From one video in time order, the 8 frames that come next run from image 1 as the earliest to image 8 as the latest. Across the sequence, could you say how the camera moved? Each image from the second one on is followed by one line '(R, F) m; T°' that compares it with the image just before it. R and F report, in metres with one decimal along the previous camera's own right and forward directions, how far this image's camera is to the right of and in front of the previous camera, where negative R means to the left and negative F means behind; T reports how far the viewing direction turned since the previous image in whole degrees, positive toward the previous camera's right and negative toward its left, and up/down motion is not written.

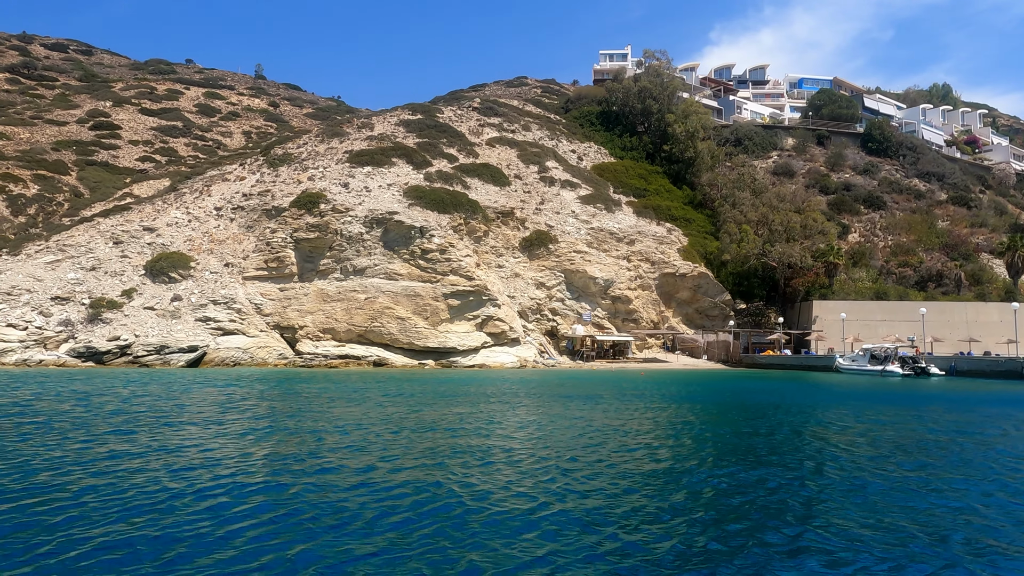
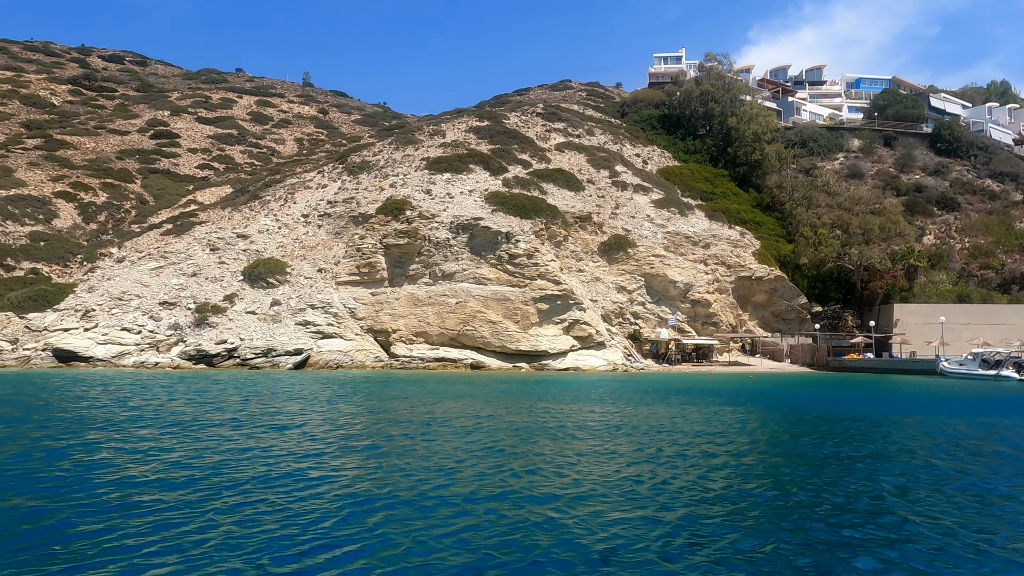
(-2.4, -0.6) m; -3°
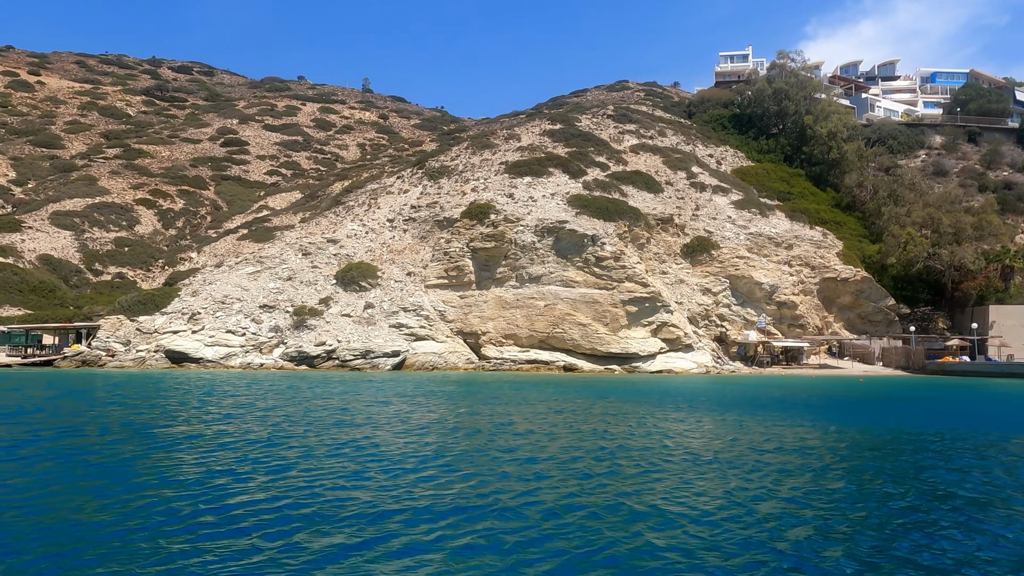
(-1.7, -0.4) m; -4°
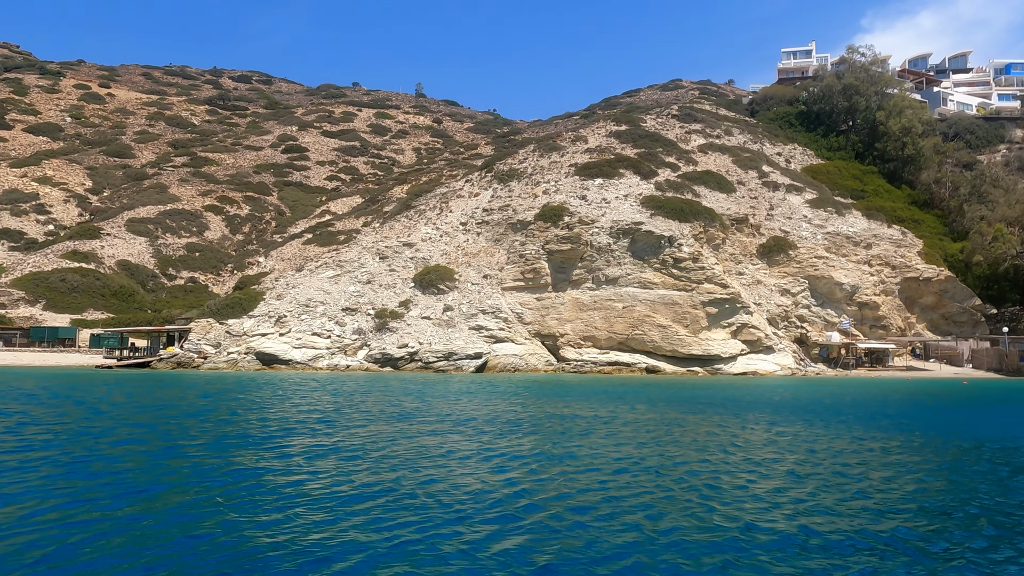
(-1.4, -0.2) m; -4°
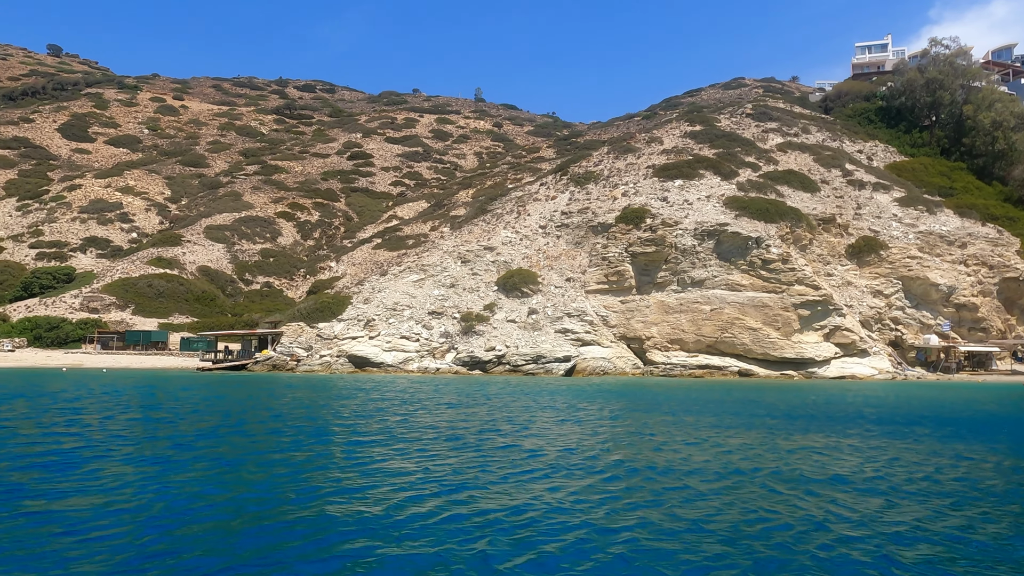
(-1.4, -0.1) m; -4°
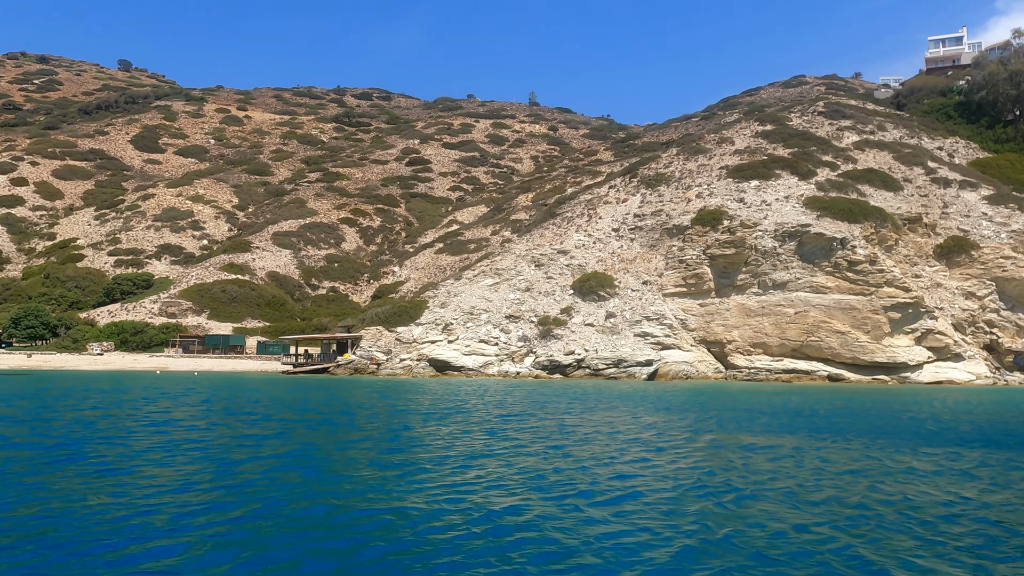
(-1.2, 0.0) m; -4°
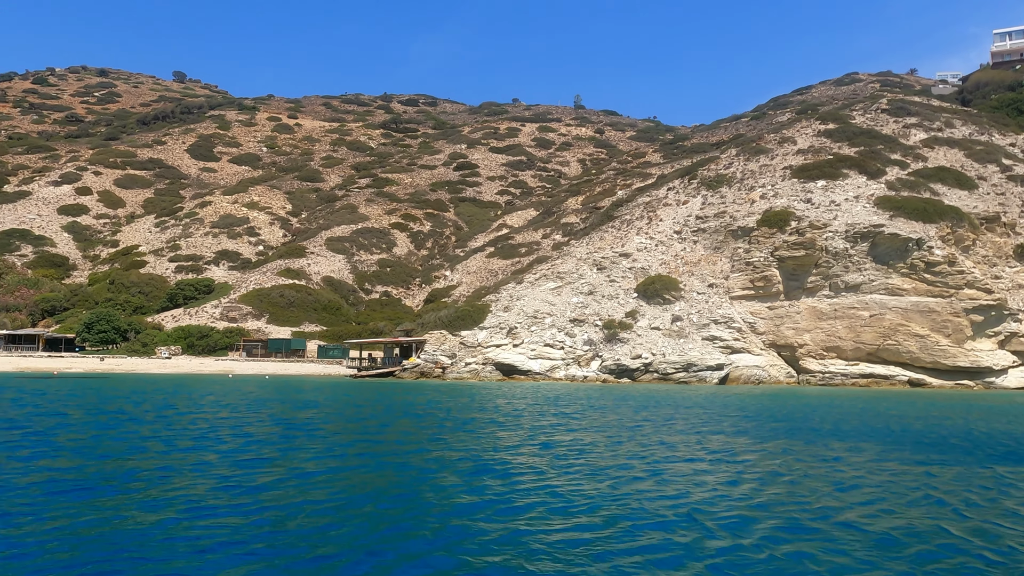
(-1.0, +0.1) m; -3°
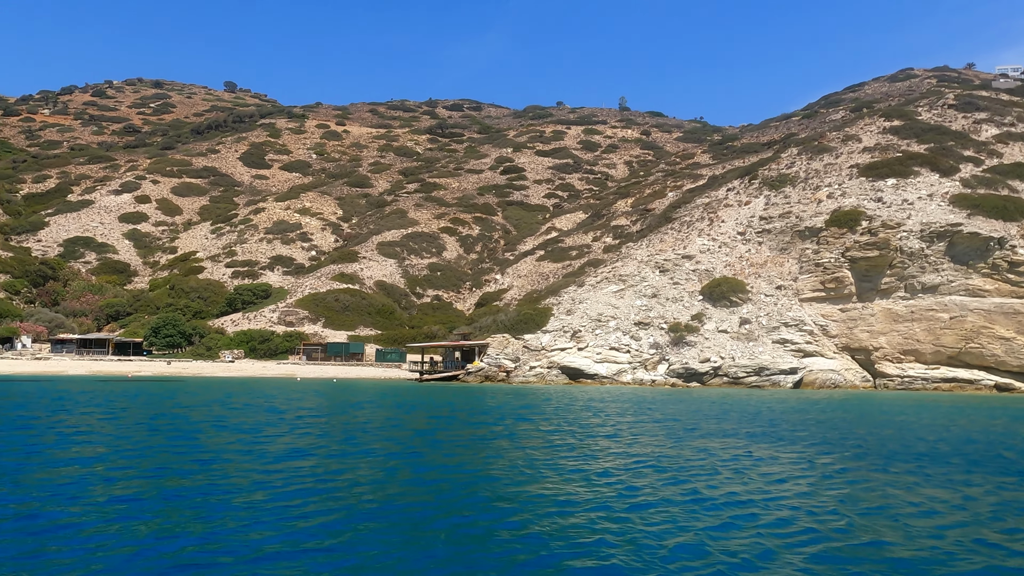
(-1.0, +0.2) m; -3°
